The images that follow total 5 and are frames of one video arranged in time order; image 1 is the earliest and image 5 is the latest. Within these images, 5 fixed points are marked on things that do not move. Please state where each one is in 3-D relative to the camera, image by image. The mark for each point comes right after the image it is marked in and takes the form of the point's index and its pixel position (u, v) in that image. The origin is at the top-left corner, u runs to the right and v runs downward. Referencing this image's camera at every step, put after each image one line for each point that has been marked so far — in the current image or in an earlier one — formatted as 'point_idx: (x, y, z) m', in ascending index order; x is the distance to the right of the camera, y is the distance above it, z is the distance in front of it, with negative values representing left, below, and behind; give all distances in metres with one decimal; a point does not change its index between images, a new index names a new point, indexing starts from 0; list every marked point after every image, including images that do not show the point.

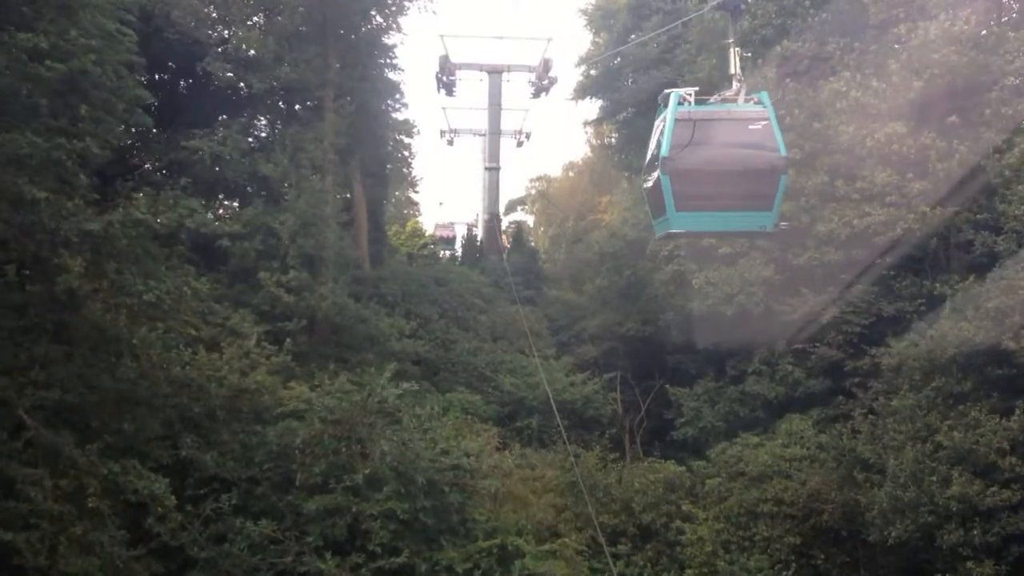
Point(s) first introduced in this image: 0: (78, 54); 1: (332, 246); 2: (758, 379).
0: (-3.7, +2.0, +9.6) m
1: (-2.7, +0.6, +17.0) m
2: (+3.8, -1.4, +17.6) m
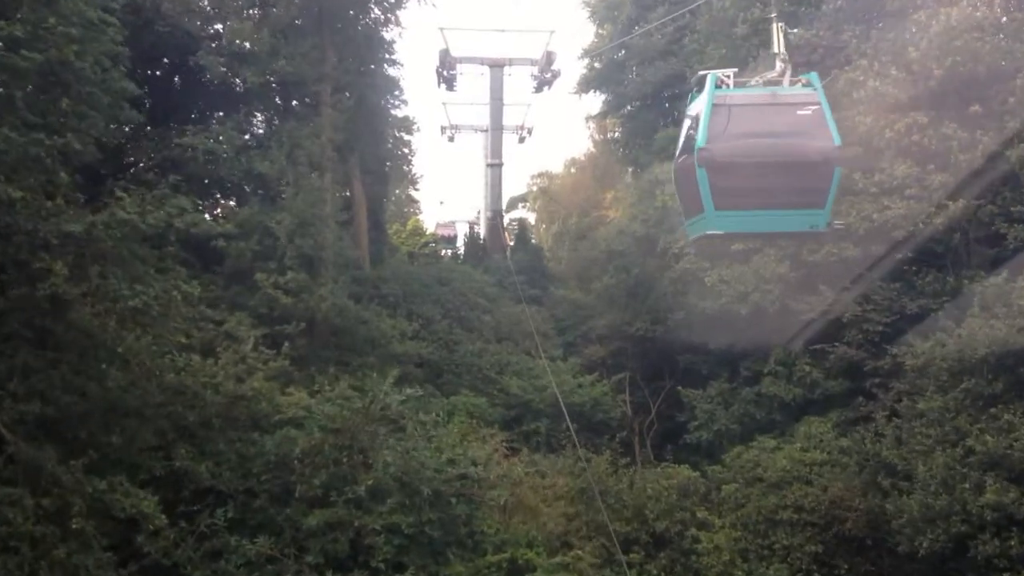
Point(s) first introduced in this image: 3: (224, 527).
0: (-3.6, +1.9, +9.0) m
1: (-2.6, +0.6, +16.4) m
2: (+3.9, -1.4, +17.0) m
3: (-2.9, -2.4, +11.3) m
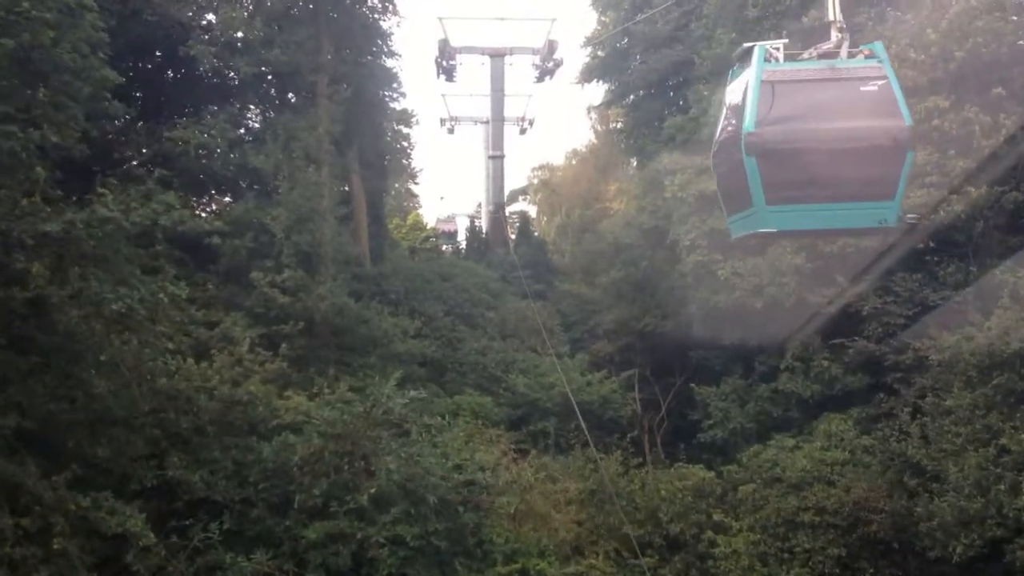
0: (-3.5, +1.9, +8.4) m
1: (-2.5, +0.6, +15.8) m
2: (+4.0, -1.3, +16.4) m
3: (-2.8, -2.4, +10.7) m
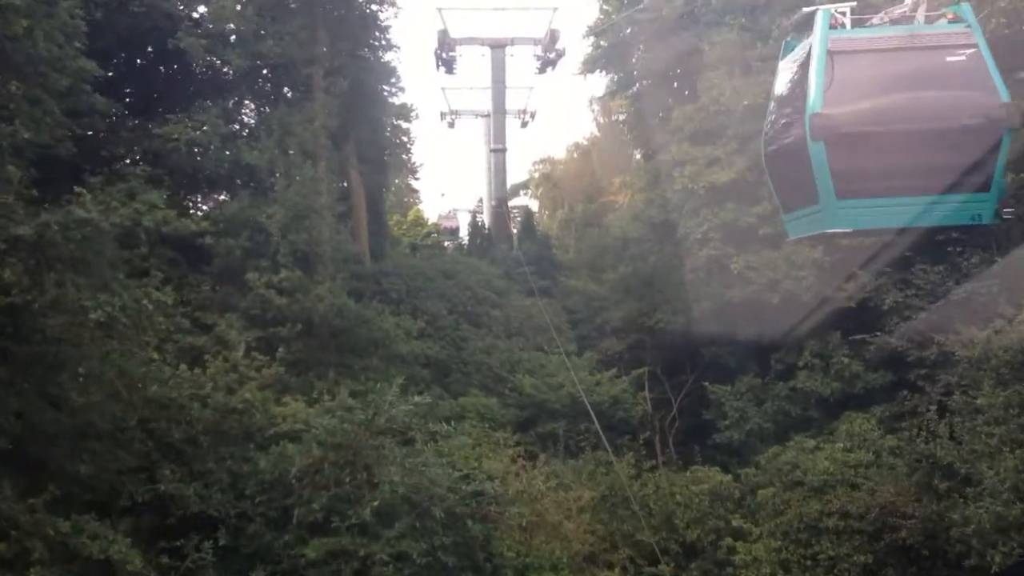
0: (-3.5, +1.9, +7.7) m
1: (-2.5, +0.6, +15.2) m
2: (+4.1, -1.2, +15.8) m
3: (-2.7, -2.4, +10.1) m
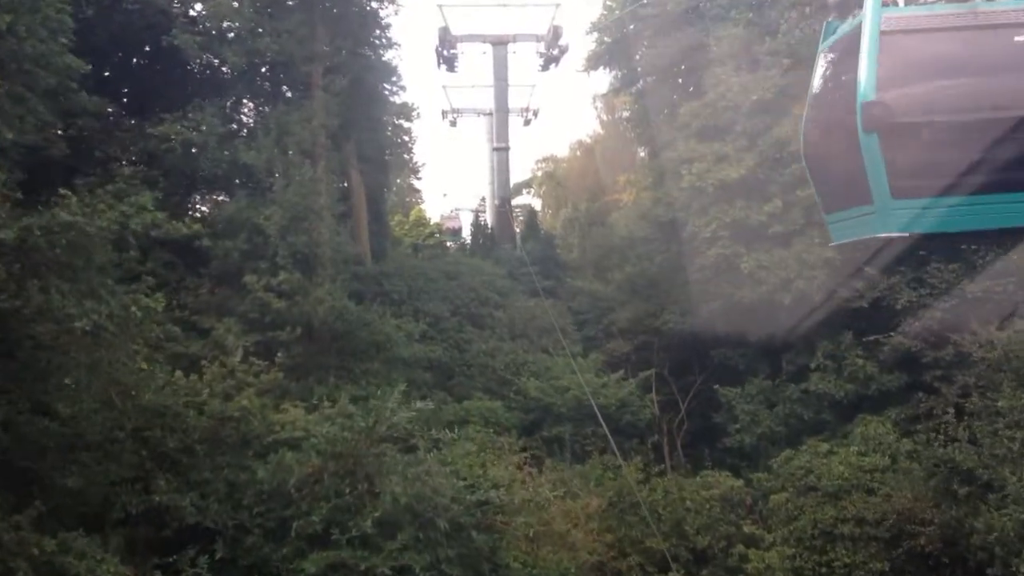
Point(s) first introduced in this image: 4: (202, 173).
0: (-3.5, +1.8, +7.4) m
1: (-2.4, +0.6, +14.8) m
2: (+4.2, -1.2, +15.4) m
3: (-2.6, -2.5, +9.8) m
4: (-4.1, +1.5, +14.9) m
